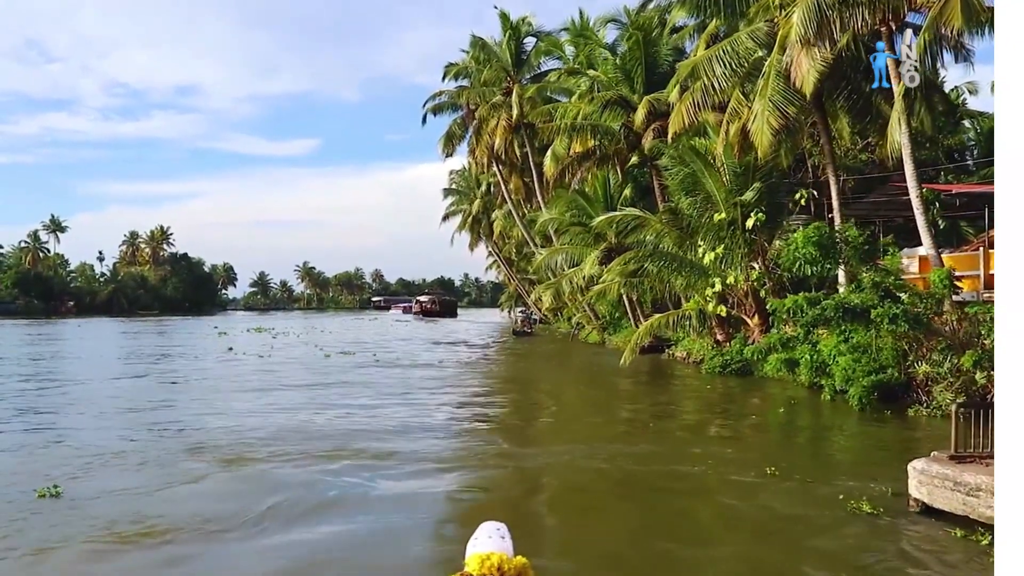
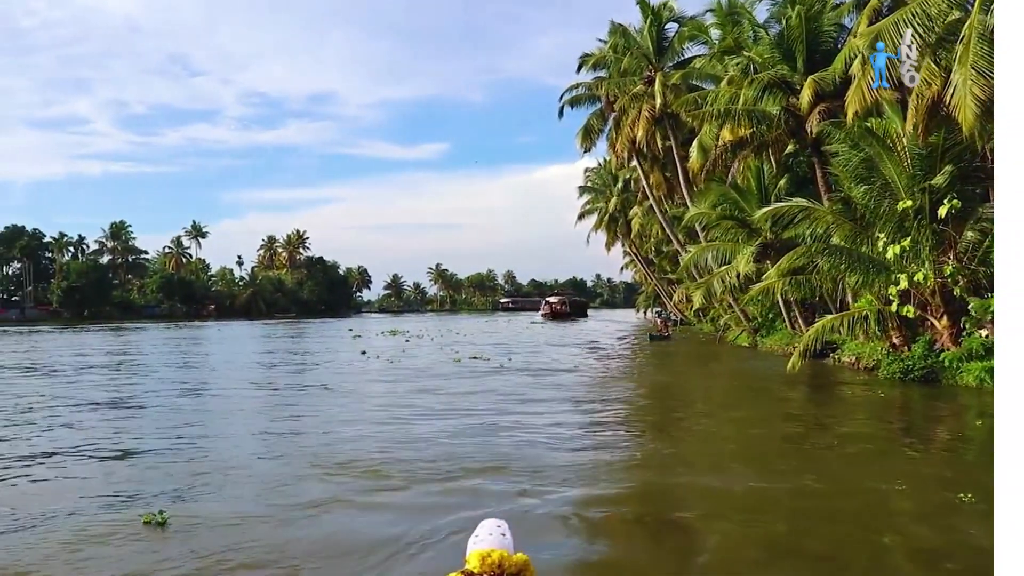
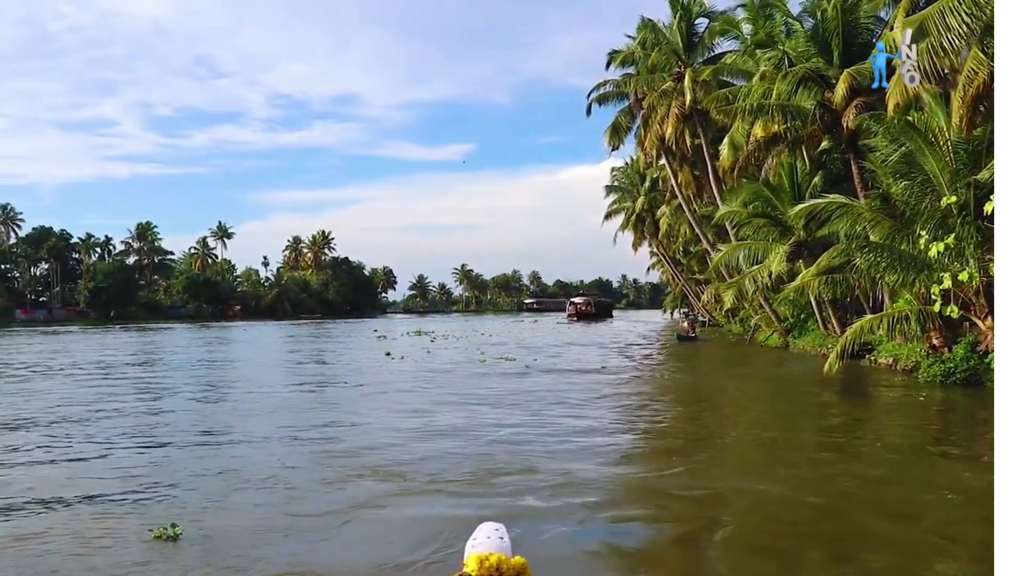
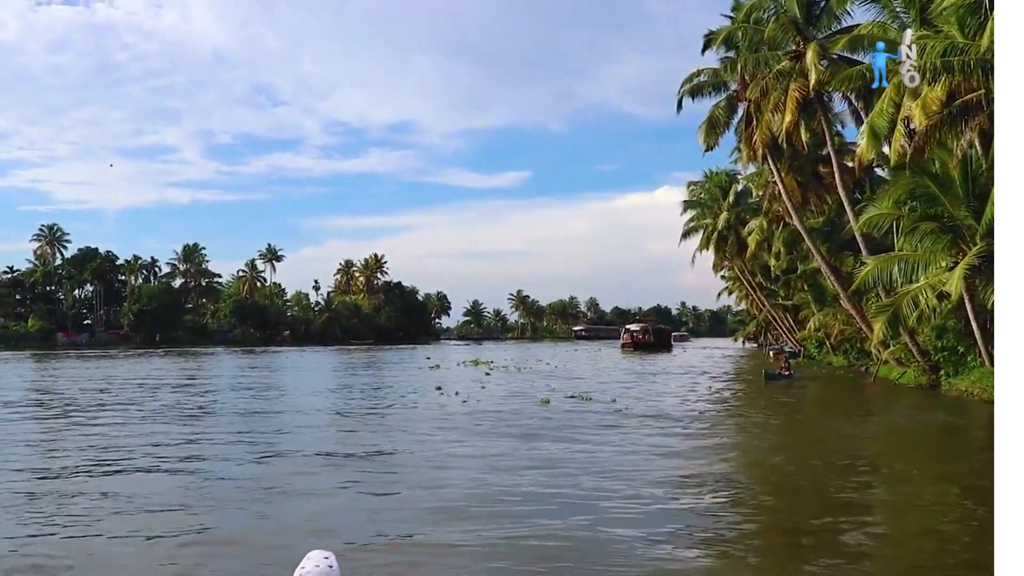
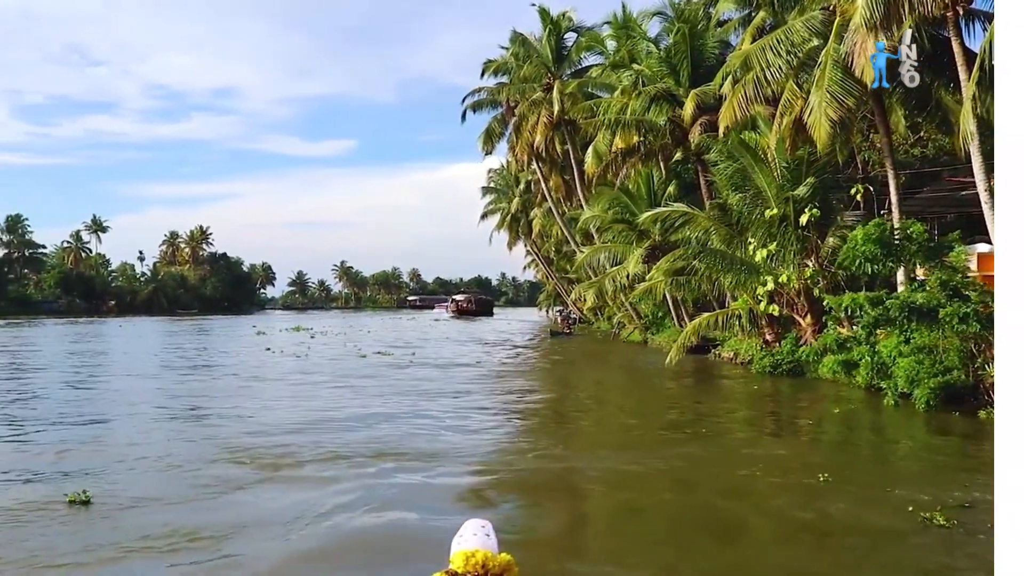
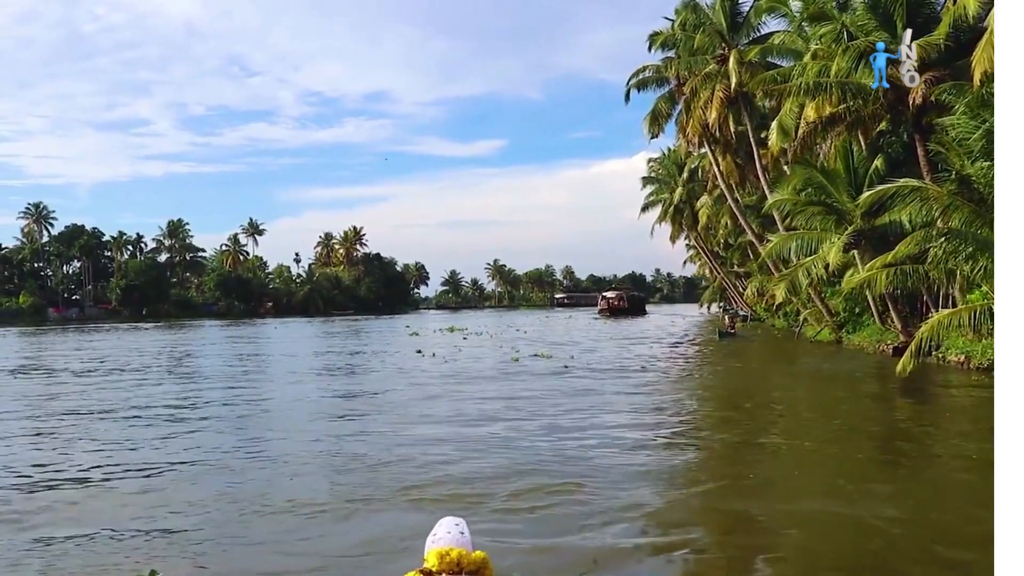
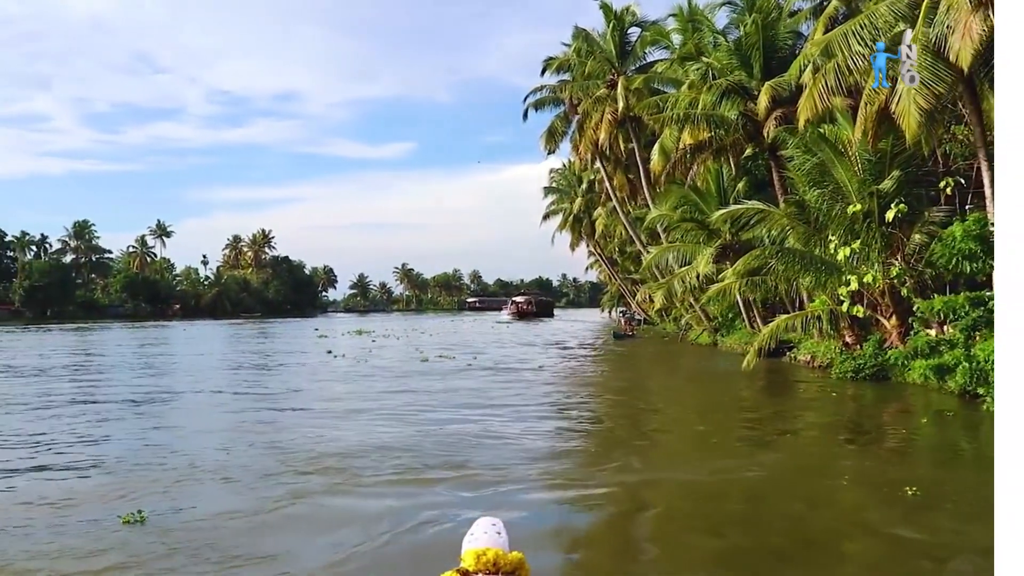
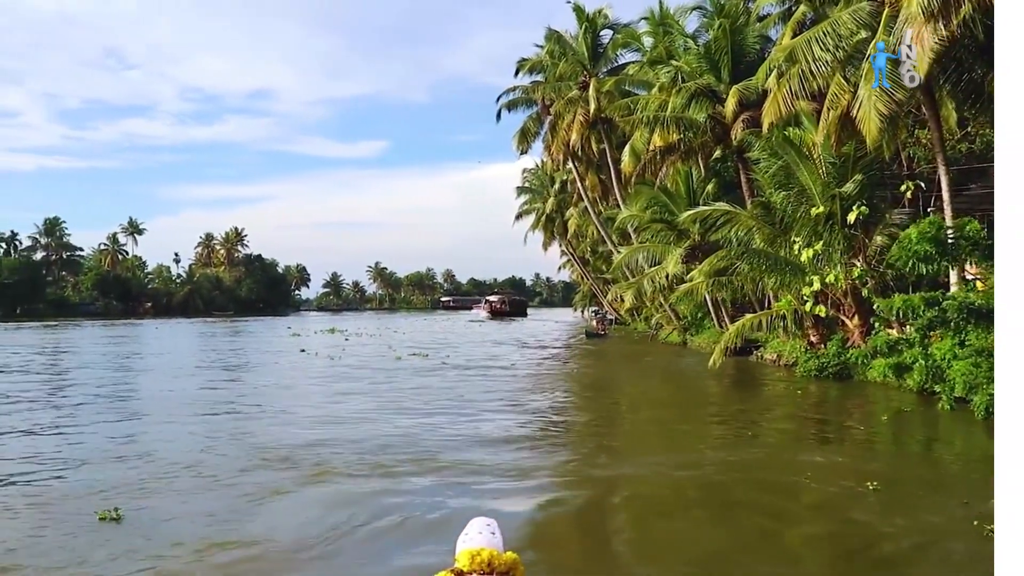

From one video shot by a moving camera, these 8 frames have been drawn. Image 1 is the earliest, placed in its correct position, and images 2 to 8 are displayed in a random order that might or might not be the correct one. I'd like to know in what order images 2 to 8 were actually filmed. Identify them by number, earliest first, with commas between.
5, 8, 7, 2, 3, 6, 4
